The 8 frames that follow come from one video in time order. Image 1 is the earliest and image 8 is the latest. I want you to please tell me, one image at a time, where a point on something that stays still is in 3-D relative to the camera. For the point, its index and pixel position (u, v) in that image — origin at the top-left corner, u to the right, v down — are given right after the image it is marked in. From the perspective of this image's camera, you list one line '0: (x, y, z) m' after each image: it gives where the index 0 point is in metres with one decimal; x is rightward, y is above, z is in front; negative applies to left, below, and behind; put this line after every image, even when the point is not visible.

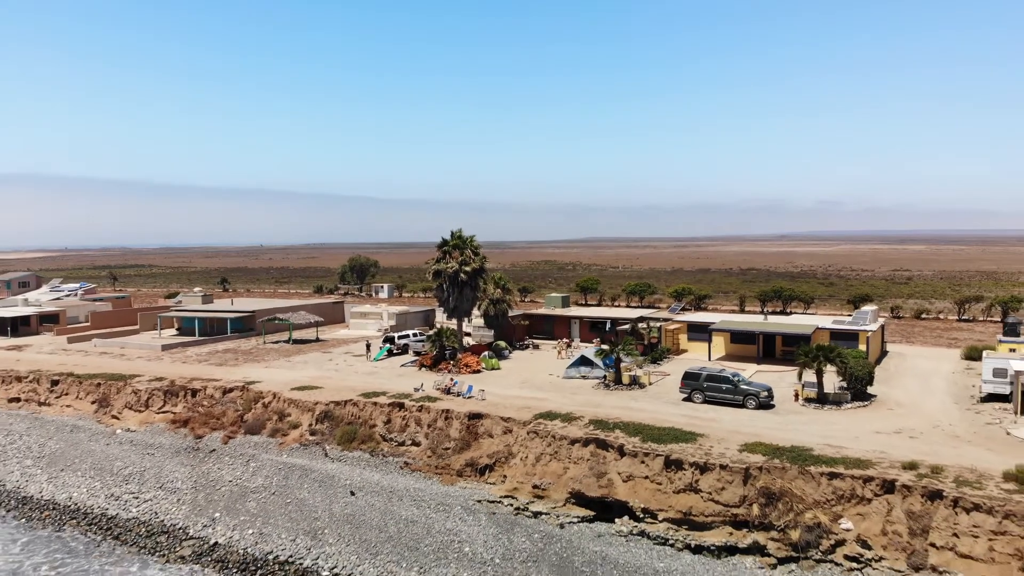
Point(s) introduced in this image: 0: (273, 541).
0: (-5.5, -5.8, +18.0) m
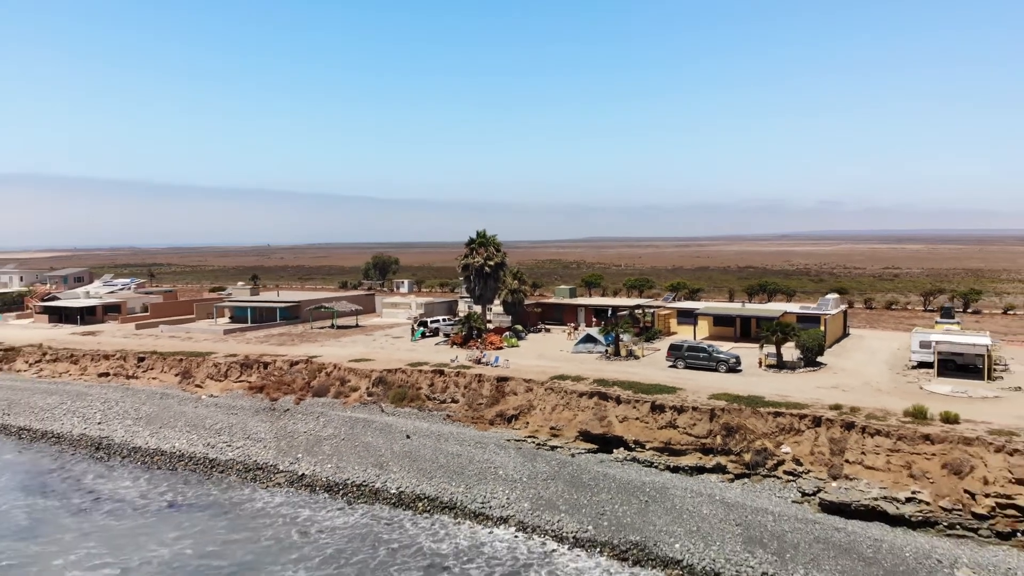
0: (-4.9, -5.4, +22.8) m
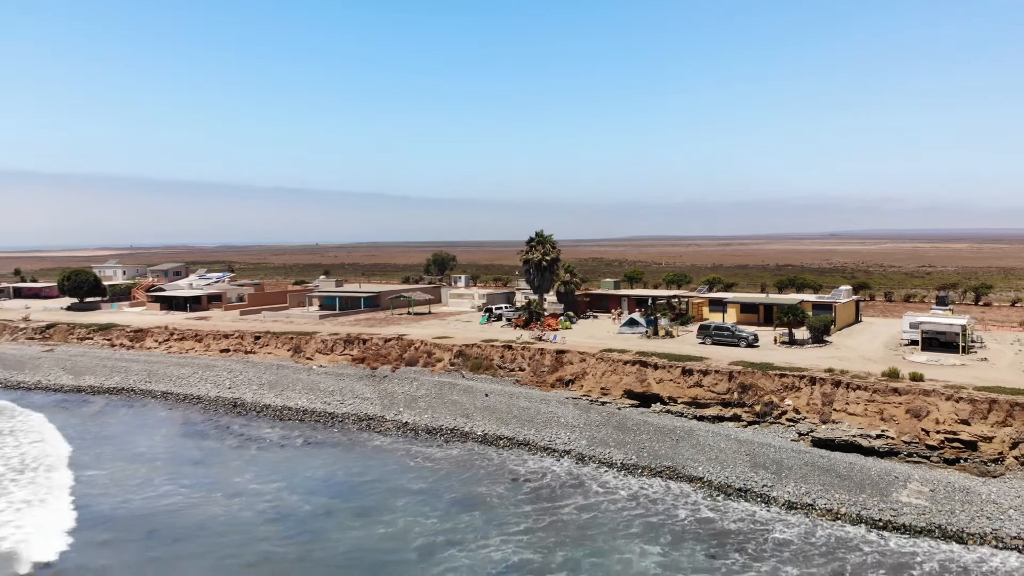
0: (-2.7, -5.0, +28.7) m
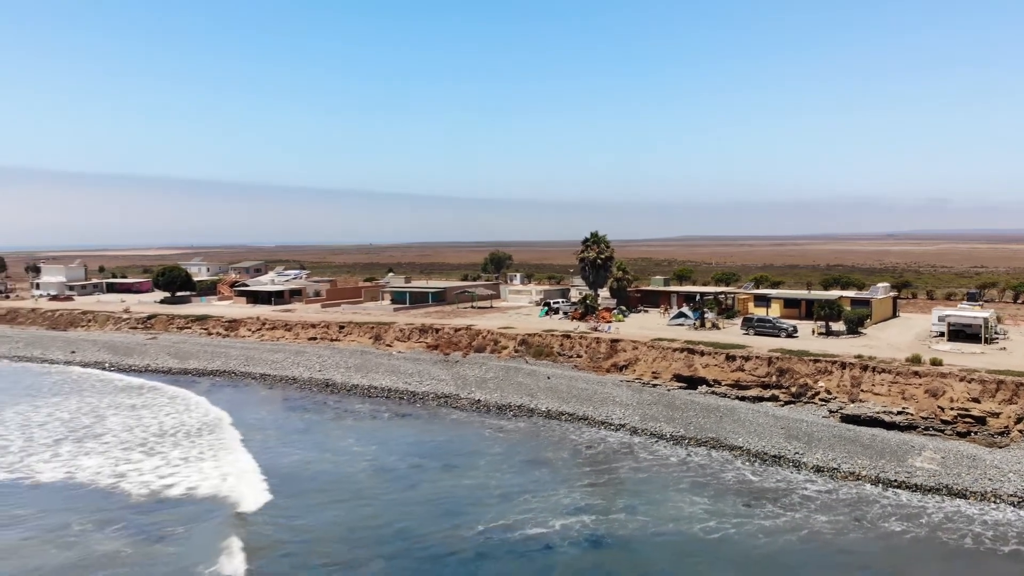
0: (0.0, -4.7, +32.6) m
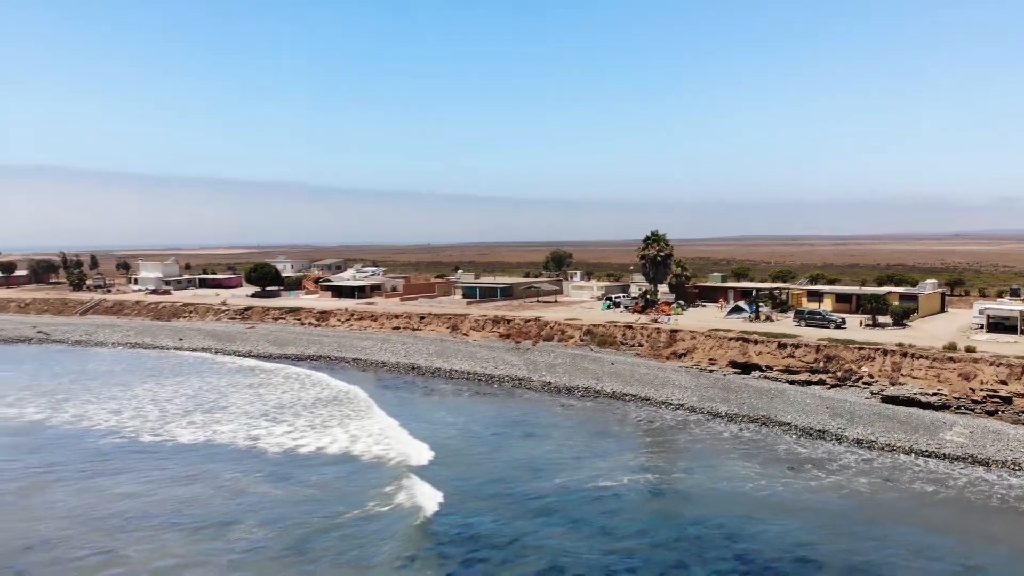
0: (+3.3, -4.4, +36.3) m
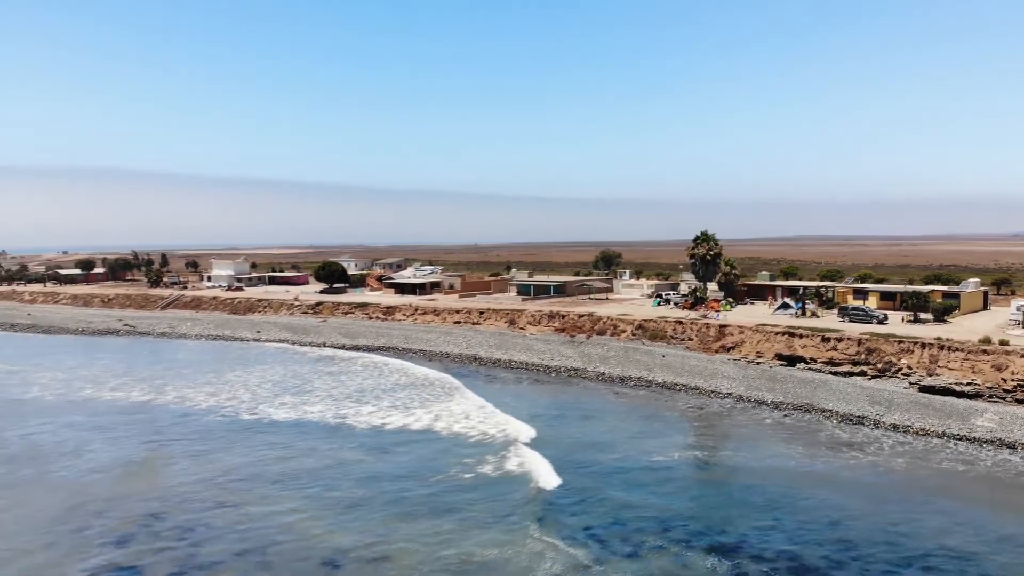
0: (+6.3, -4.3, +39.0) m
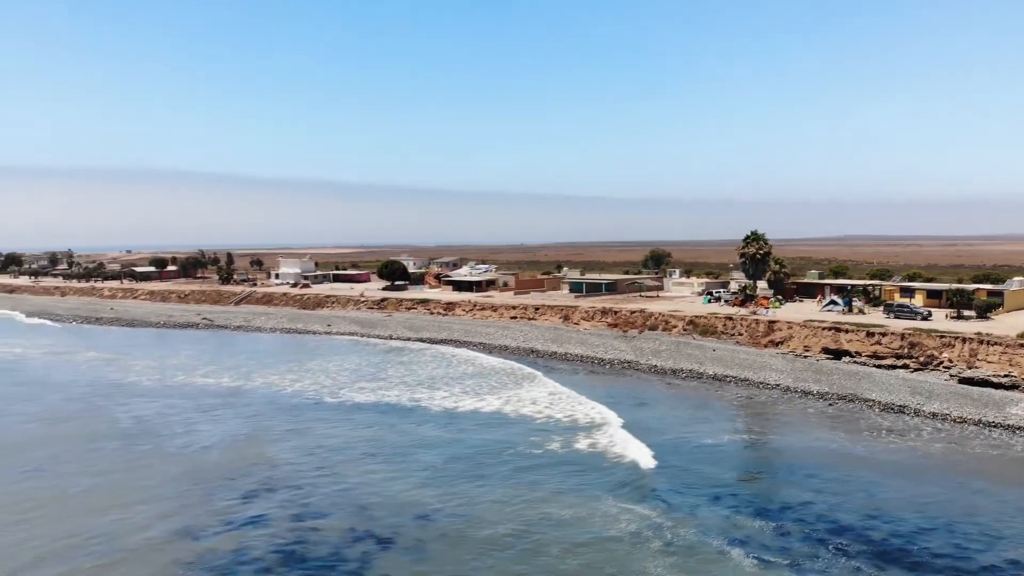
0: (+9.6, -4.1, +41.5) m
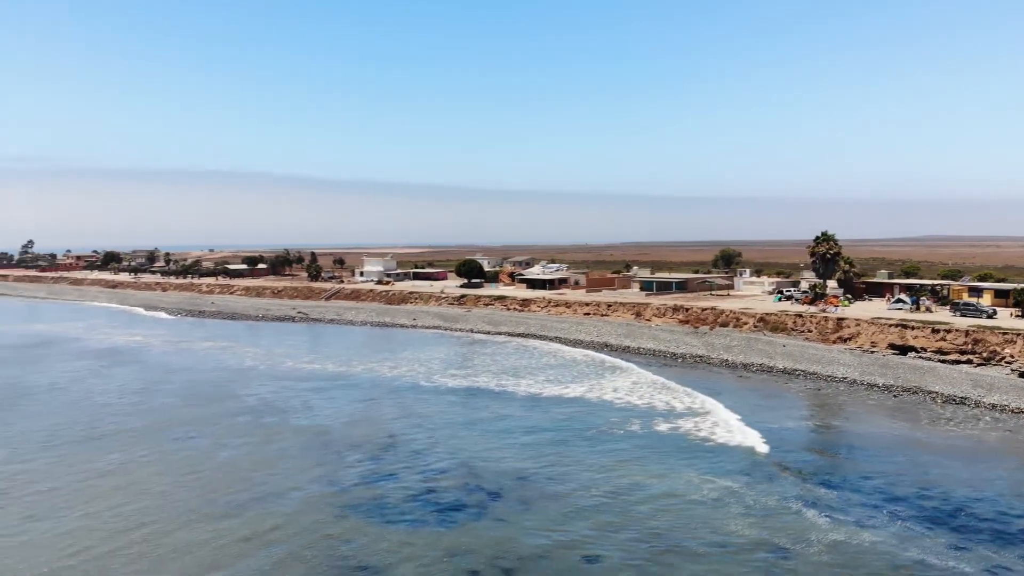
0: (+14.3, -4.0, +44.3) m
